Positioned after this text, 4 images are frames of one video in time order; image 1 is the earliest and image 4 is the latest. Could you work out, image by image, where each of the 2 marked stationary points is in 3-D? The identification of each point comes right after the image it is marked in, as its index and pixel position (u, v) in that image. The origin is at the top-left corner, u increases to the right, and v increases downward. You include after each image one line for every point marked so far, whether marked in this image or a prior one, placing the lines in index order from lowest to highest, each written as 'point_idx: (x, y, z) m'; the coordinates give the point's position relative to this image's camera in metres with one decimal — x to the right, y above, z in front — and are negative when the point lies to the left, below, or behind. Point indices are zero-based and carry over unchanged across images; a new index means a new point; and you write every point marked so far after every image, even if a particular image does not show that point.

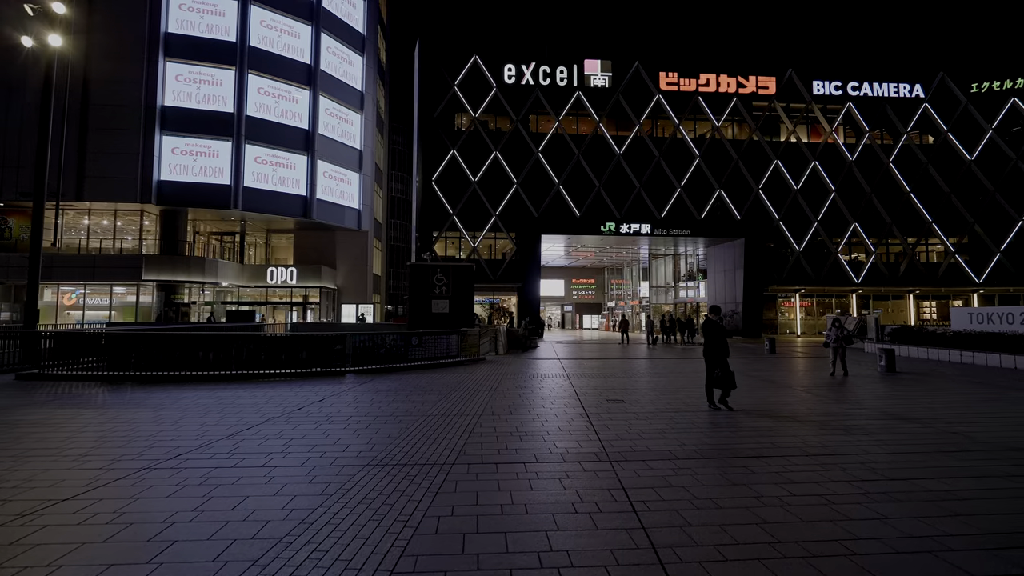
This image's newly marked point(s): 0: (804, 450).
0: (+3.0, -1.7, +5.2) m
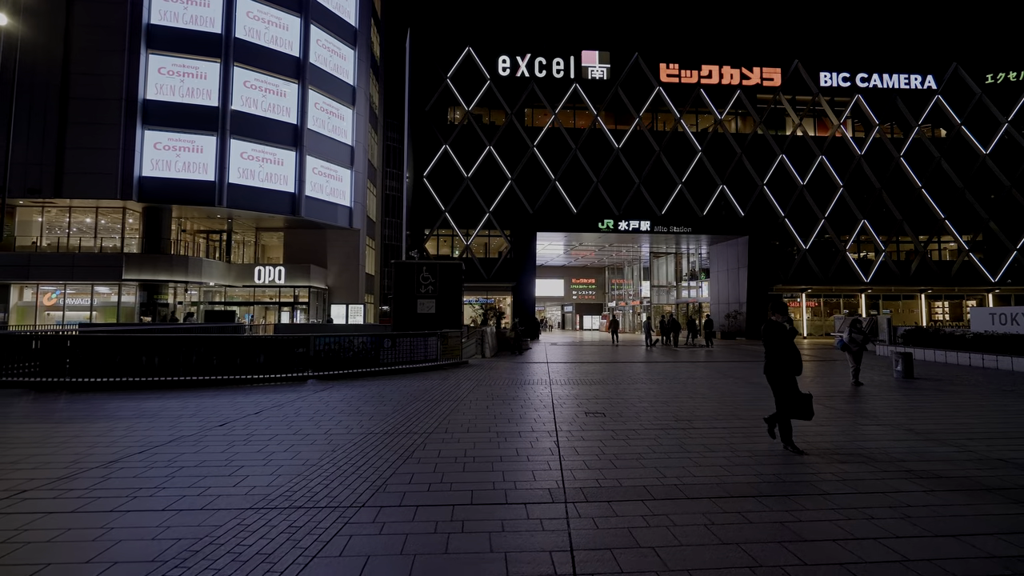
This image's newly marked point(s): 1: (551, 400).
0: (+2.5, -1.6, +4.1) m
1: (+0.7, -2.0, +9.0) m
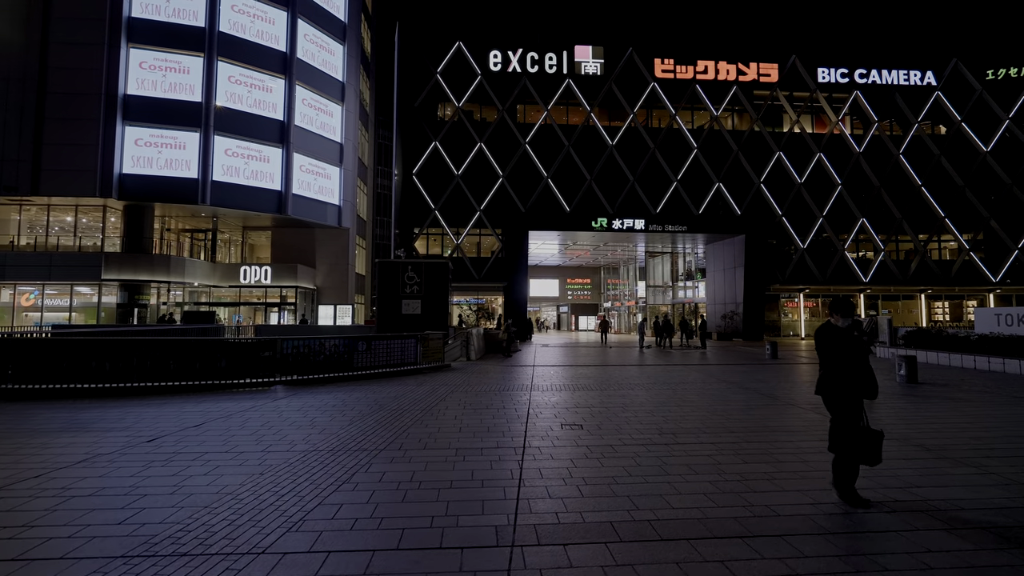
0: (+2.1, -1.6, +3.4) m
1: (+0.3, -2.0, +8.4) m
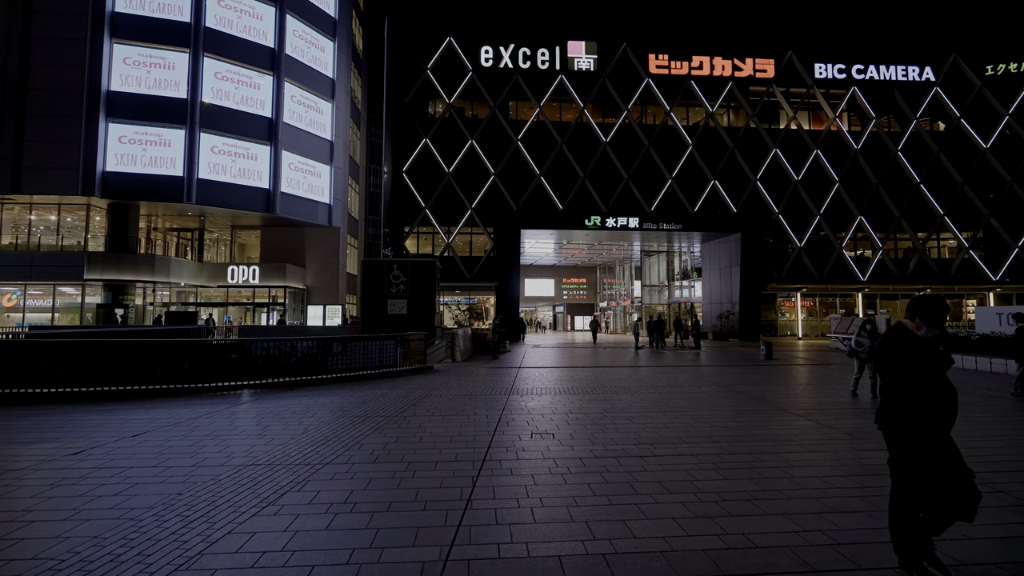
0: (+1.7, -1.6, +2.9) m
1: (-0.1, -1.9, +7.9) m
